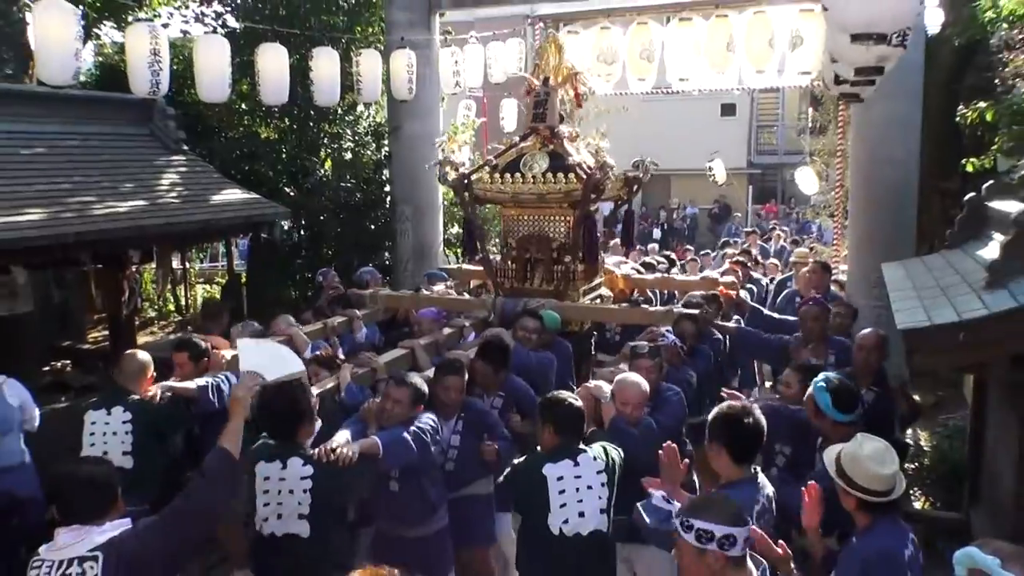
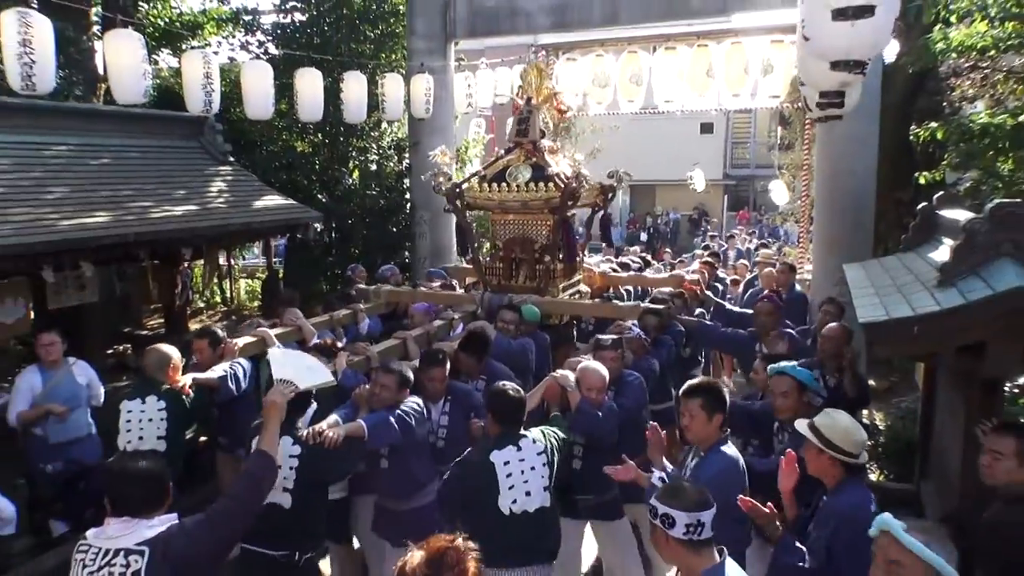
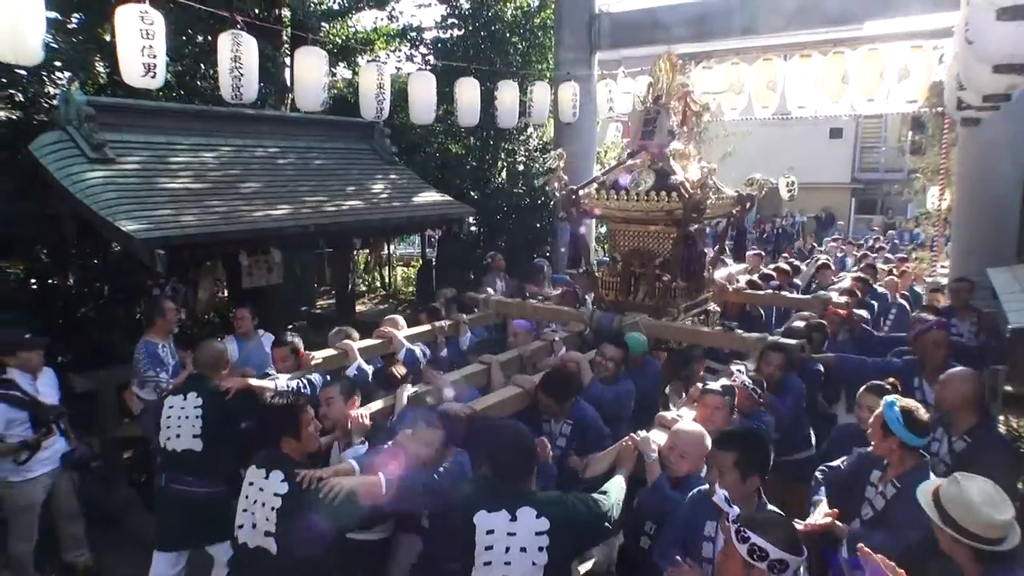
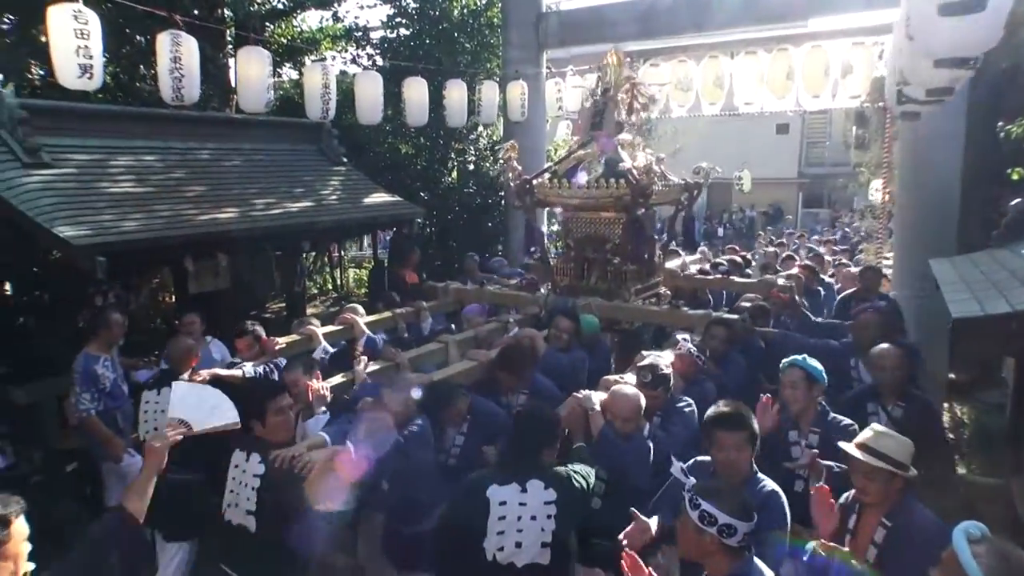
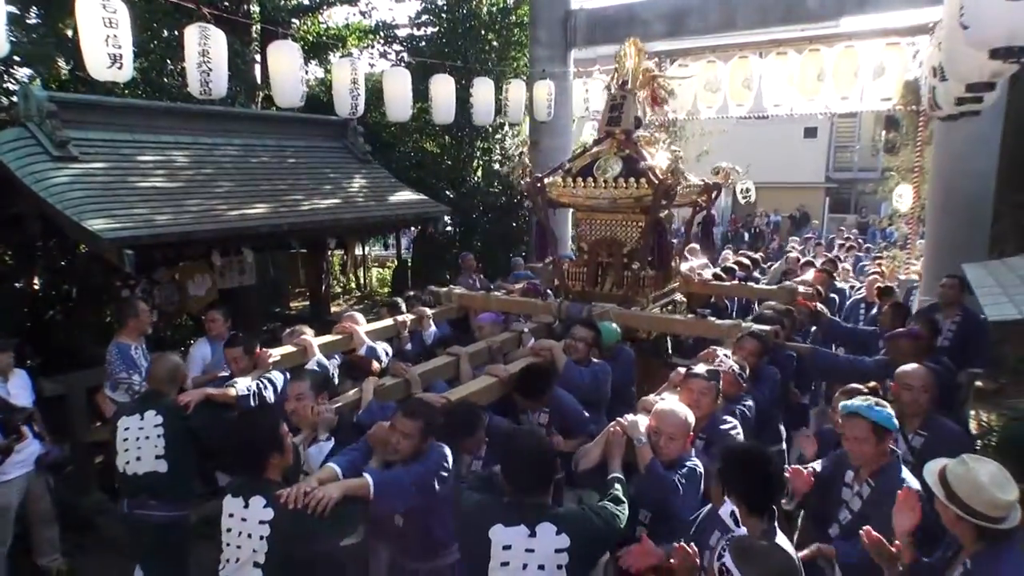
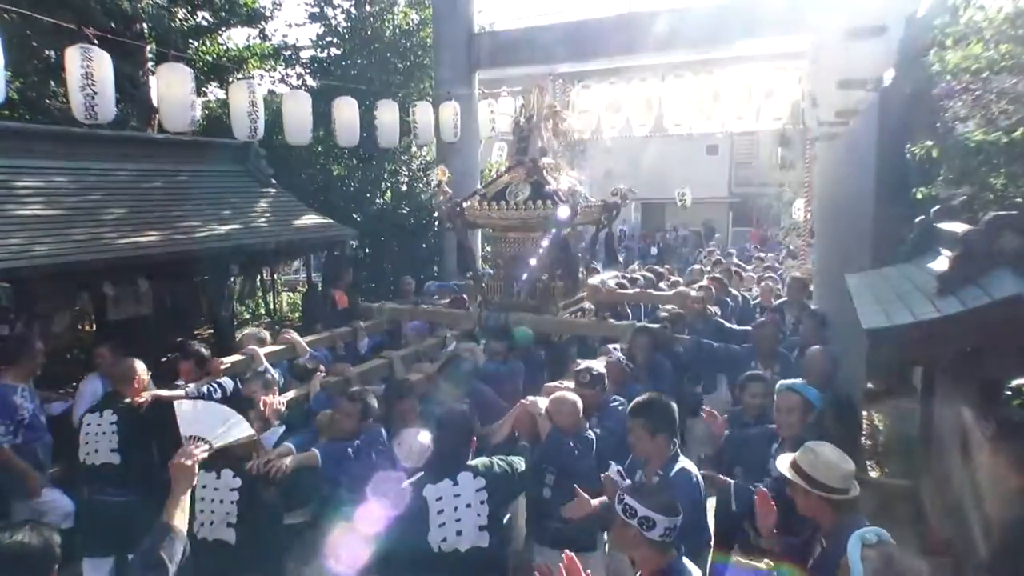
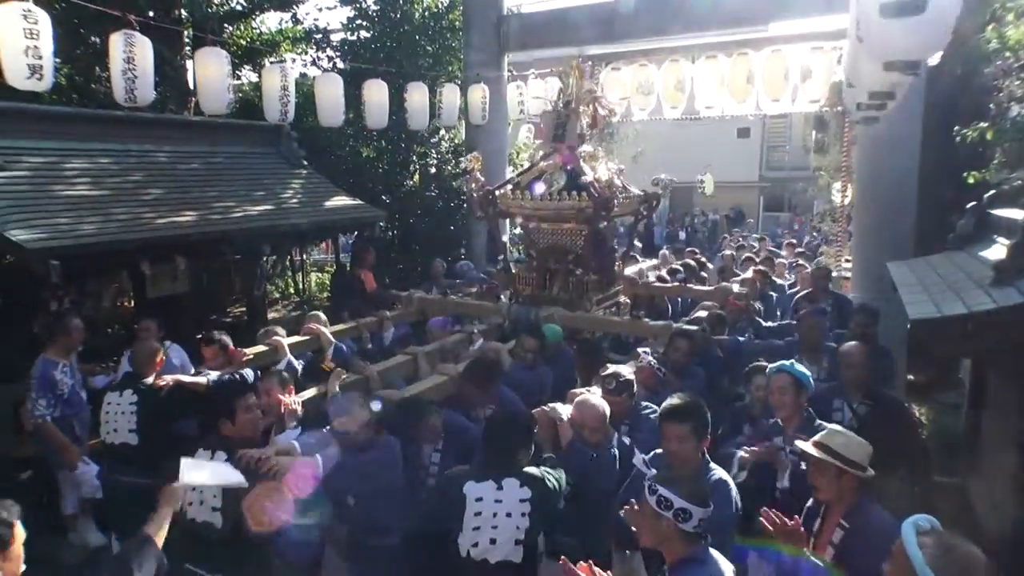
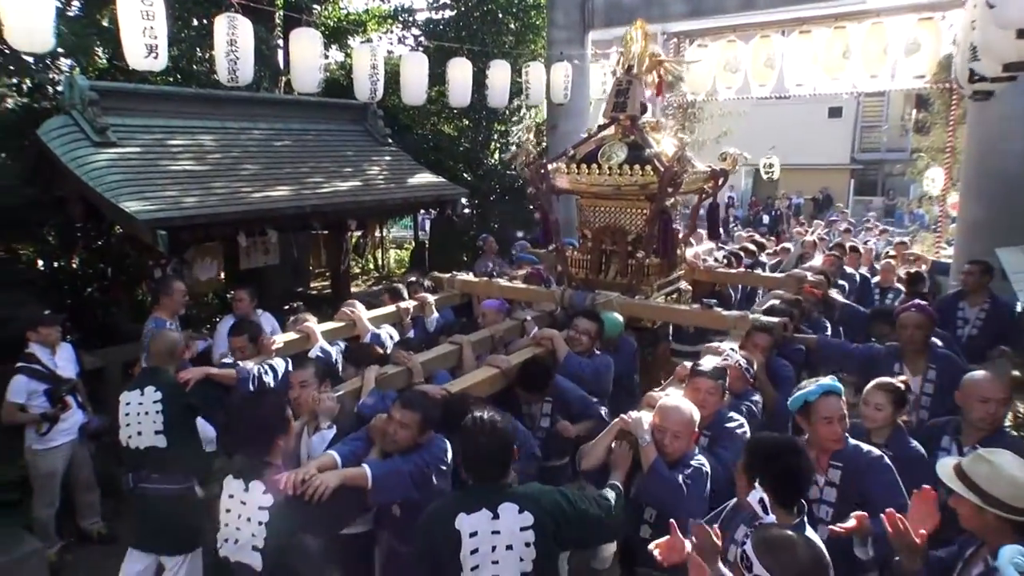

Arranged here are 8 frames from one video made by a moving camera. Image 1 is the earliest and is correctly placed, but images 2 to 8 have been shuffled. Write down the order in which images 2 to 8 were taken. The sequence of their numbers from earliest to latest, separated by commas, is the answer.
2, 6, 7, 4, 3, 5, 8
